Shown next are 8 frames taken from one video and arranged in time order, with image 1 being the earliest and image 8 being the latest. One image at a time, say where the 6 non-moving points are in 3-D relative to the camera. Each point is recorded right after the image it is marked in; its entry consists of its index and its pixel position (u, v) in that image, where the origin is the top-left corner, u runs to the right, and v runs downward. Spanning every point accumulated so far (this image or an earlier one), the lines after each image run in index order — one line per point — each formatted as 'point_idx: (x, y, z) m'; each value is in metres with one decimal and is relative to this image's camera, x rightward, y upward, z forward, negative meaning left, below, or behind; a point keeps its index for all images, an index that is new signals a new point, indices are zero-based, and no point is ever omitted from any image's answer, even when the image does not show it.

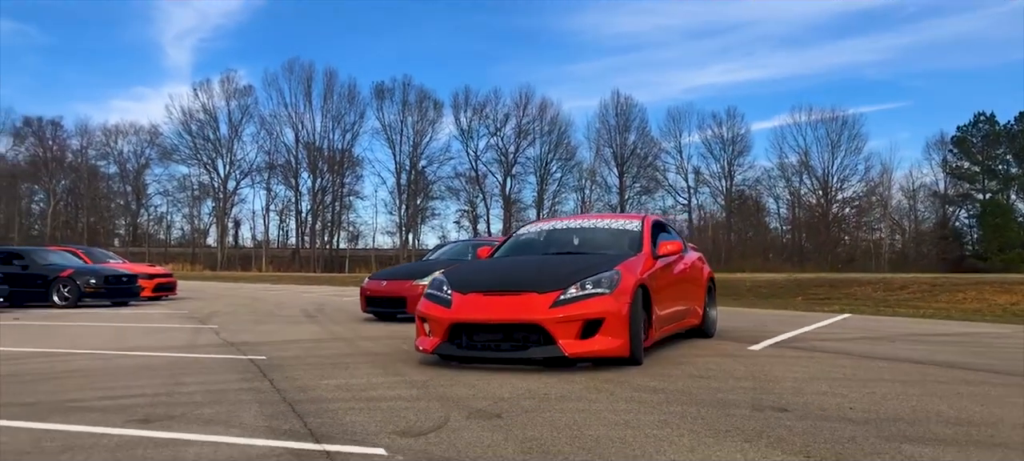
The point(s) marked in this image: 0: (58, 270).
0: (-10.4, -0.9, +19.3) m
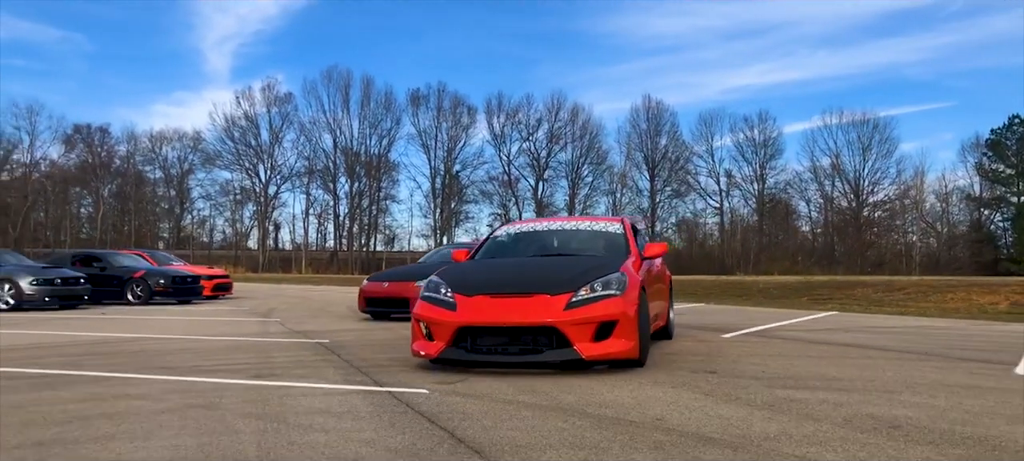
0: (-9.8, -1.1, +21.6) m
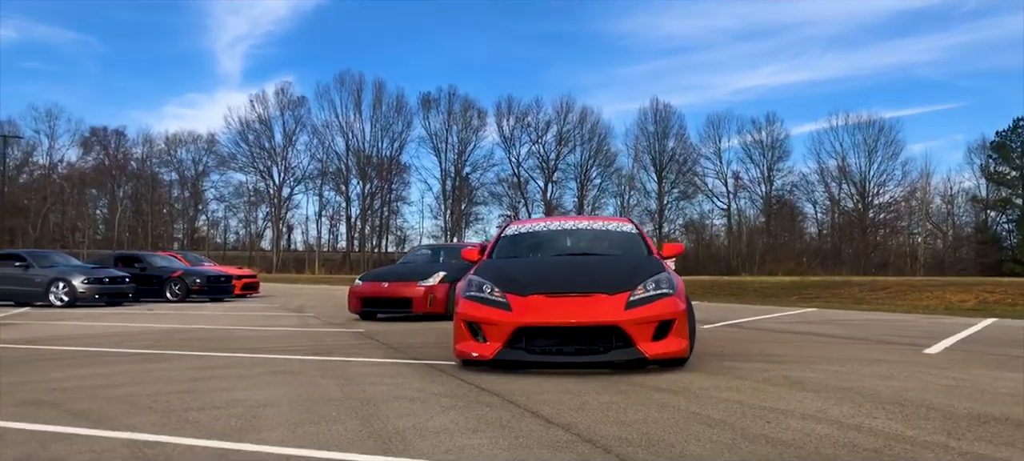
0: (-9.6, -1.1, +23.5) m
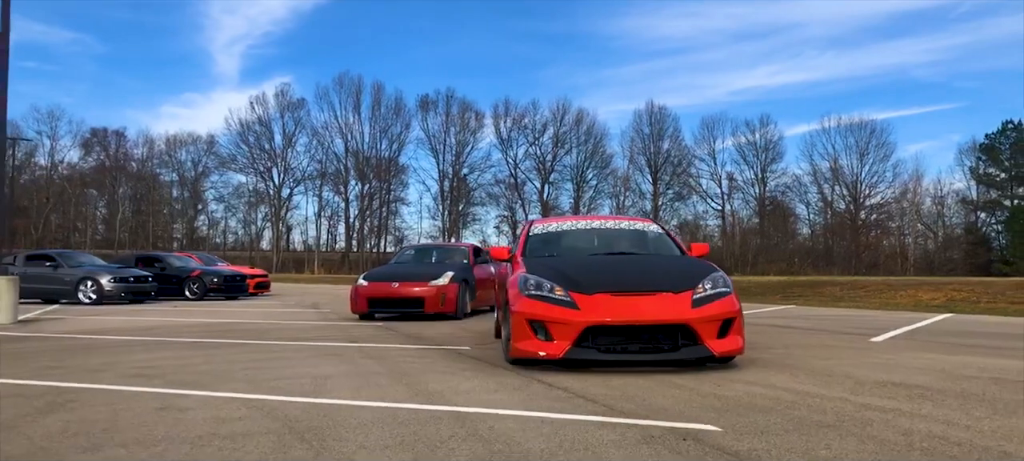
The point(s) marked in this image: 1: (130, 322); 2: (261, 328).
0: (-9.6, -1.2, +24.8) m
1: (-7.2, -1.7, +15.9) m
2: (-3.9, -1.5, +12.9) m
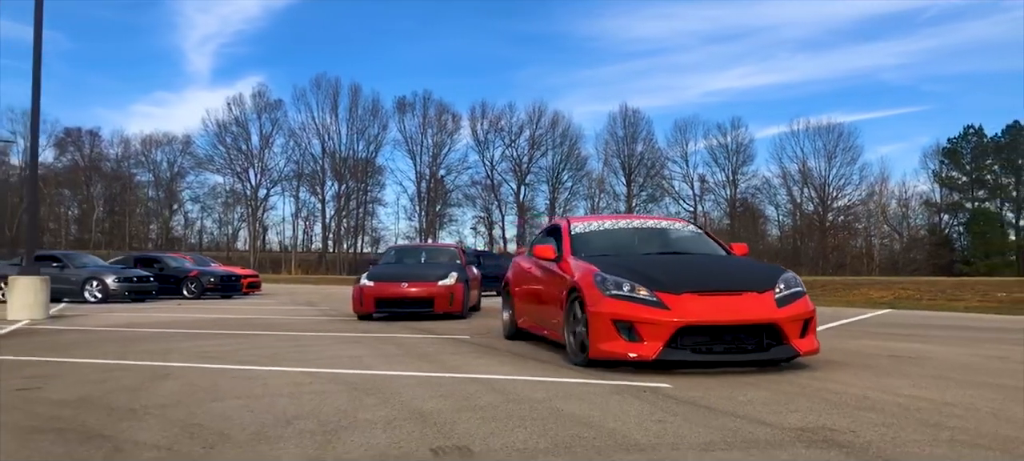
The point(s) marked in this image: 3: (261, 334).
0: (-10.1, -1.3, +26.1) m
1: (-7.5, -1.8, +17.2) m
2: (-4.1, -1.6, +14.3) m
3: (-3.6, -1.5, +12.0) m
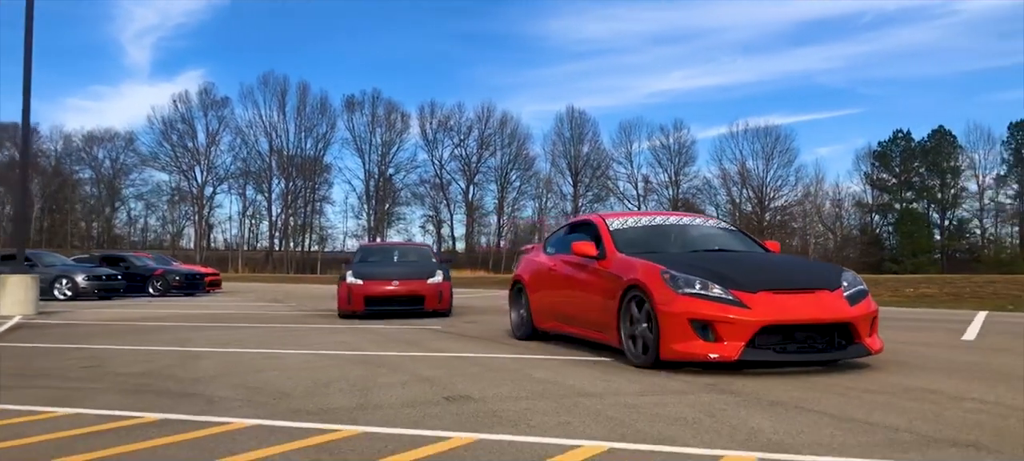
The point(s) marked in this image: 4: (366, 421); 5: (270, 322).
0: (-11.6, -1.3, +27.0) m
1: (-8.4, -1.8, +18.3) m
2: (-4.8, -1.6, +15.6) m
3: (-4.1, -1.5, +13.3) m
4: (-0.8, -1.1, +4.9) m
5: (-4.2, -1.6, +14.4) m
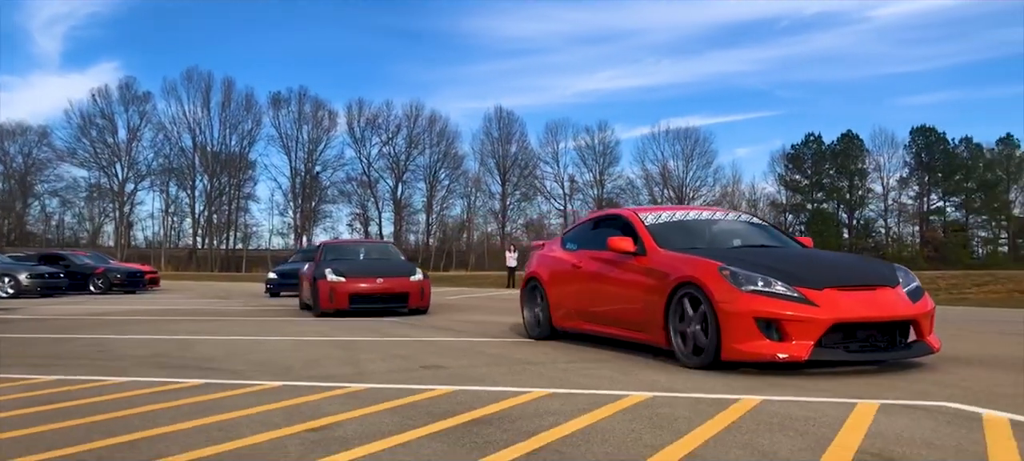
0: (-13.7, -1.2, +27.5) m
1: (-9.8, -1.8, +19.1) m
2: (-6.0, -1.6, +16.7) m
3: (-5.1, -1.5, +14.5) m
4: (-1.1, -1.1, +6.5) m
5: (-5.3, -1.6, +15.6) m
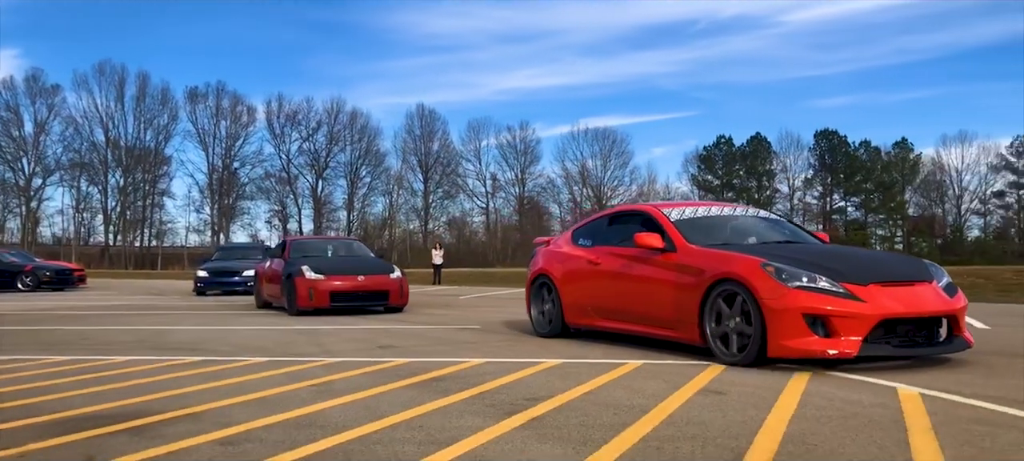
0: (-16.2, -1.2, +27.7) m
1: (-11.5, -1.8, +19.7) m
2: (-7.5, -1.6, +17.7) m
3: (-6.4, -1.5, +15.5) m
4: (-1.7, -1.2, +7.9) m
5: (-6.7, -1.6, +16.6) m
